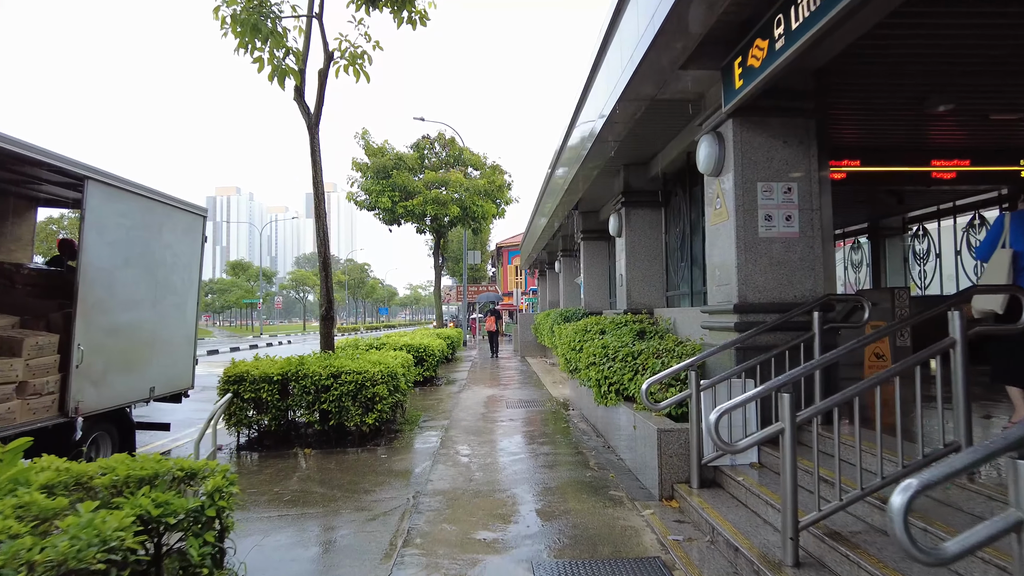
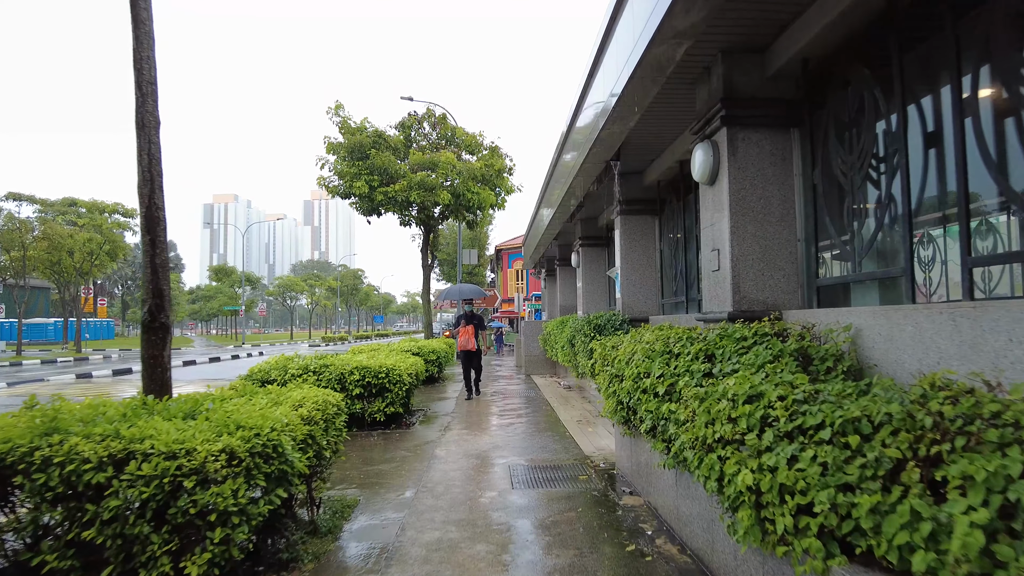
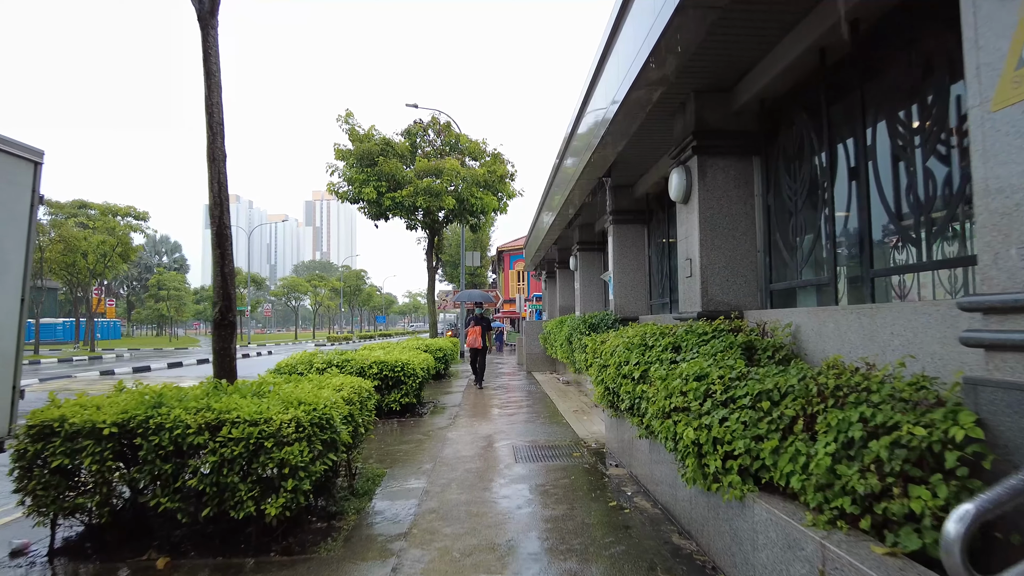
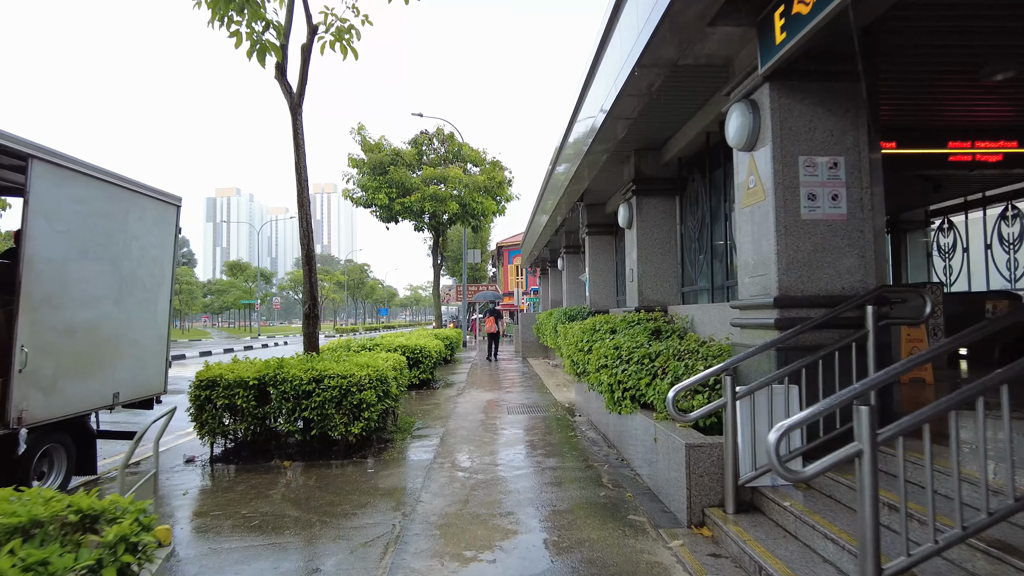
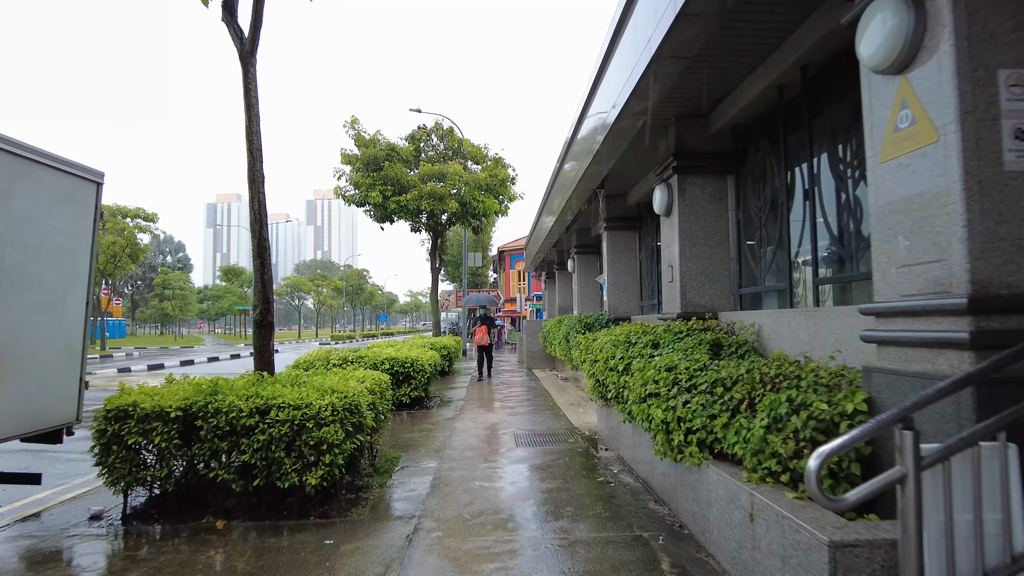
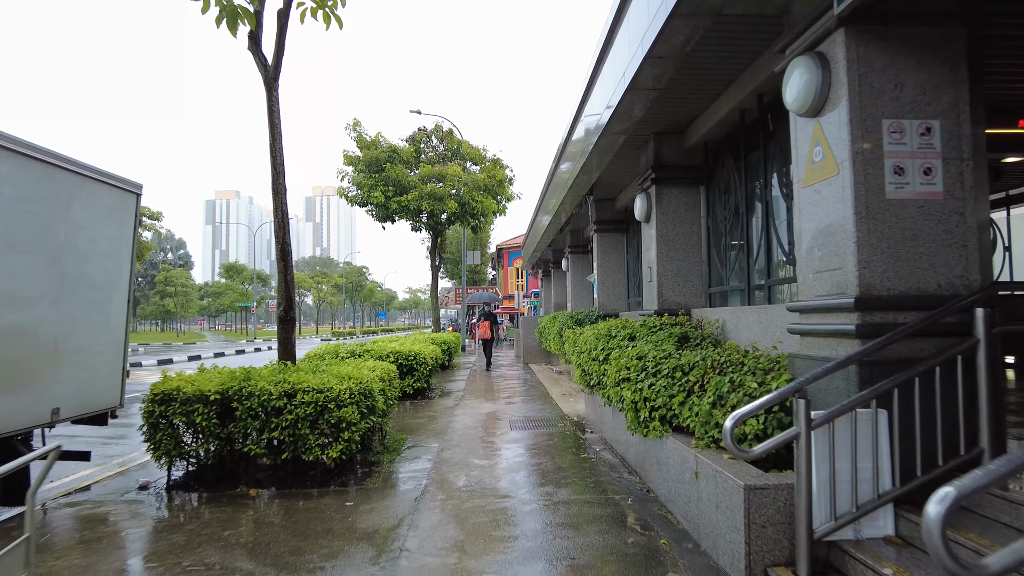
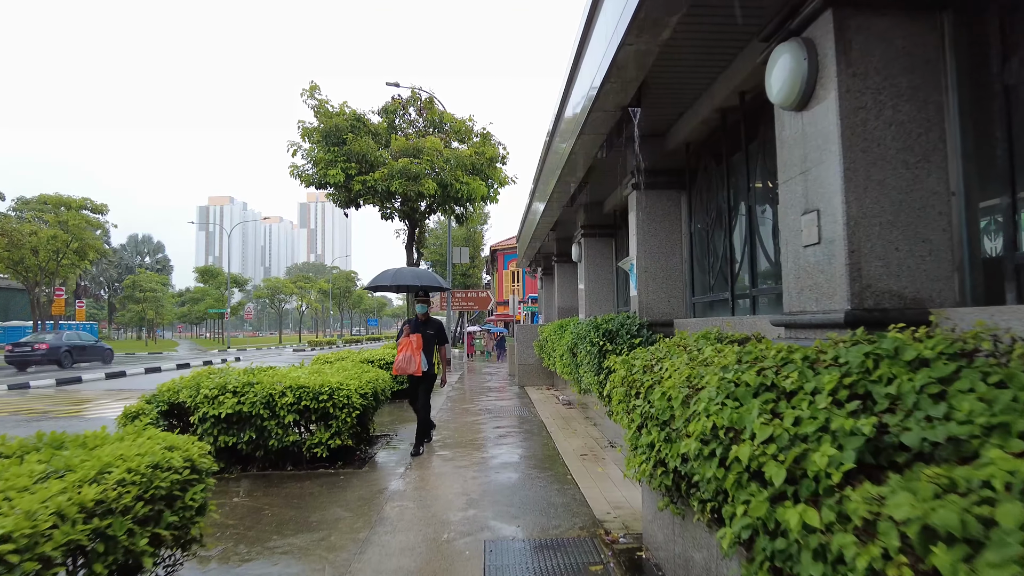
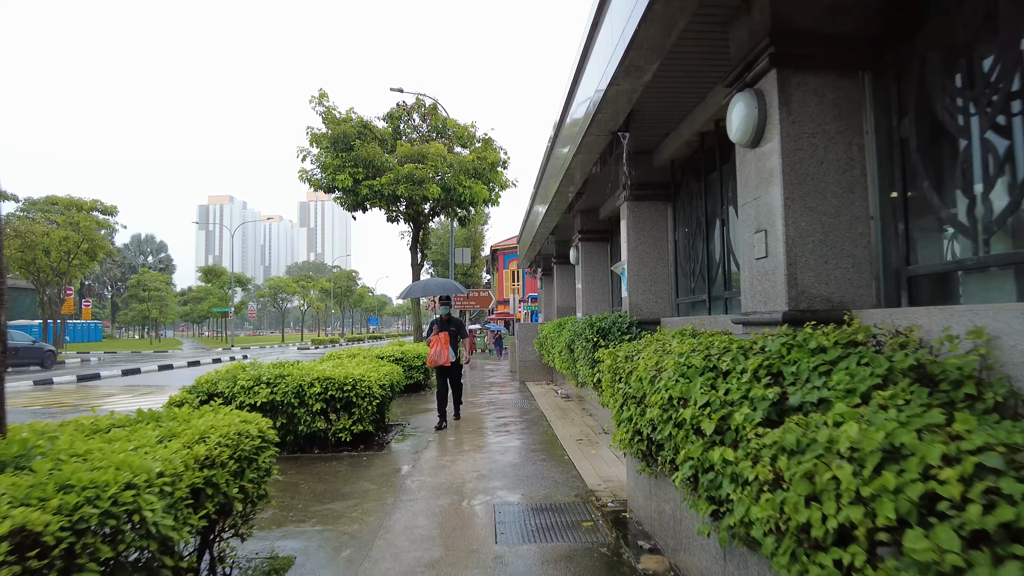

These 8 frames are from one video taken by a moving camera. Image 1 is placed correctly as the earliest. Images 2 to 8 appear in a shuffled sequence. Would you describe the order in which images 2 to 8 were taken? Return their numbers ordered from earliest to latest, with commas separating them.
4, 6, 5, 3, 2, 8, 7
